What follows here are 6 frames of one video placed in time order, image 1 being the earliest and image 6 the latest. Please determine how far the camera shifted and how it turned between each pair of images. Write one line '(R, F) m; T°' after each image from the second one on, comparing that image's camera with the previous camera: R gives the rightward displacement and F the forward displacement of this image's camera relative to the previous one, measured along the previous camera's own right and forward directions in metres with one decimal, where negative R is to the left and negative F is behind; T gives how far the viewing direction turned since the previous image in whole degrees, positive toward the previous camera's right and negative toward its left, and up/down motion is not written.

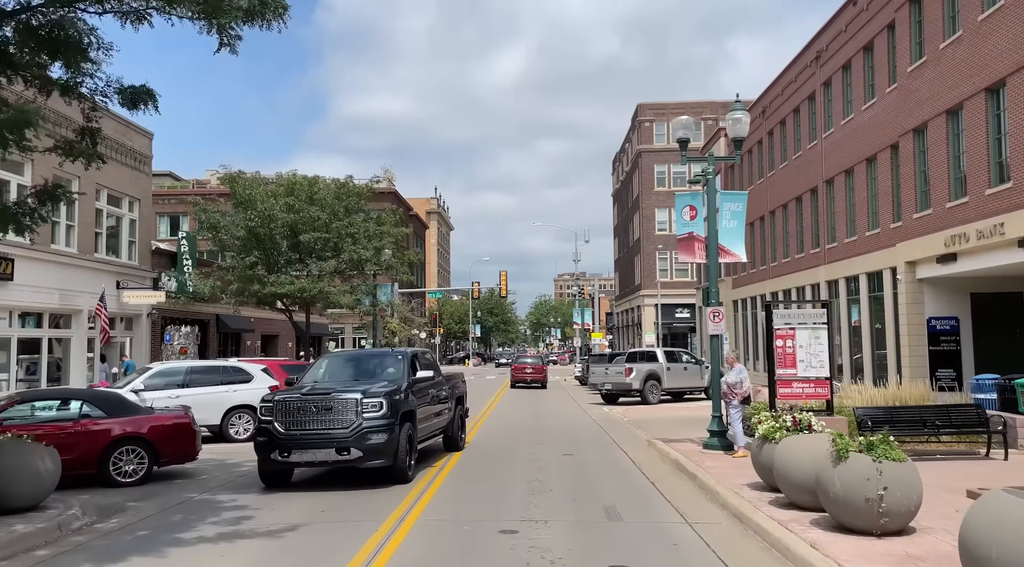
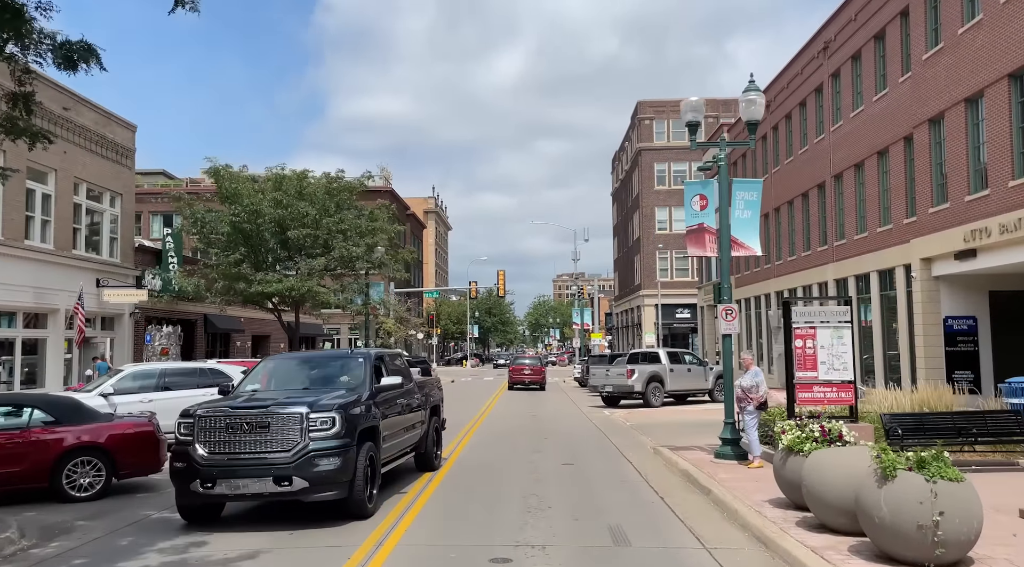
(+0.1, +1.0) m; 0°
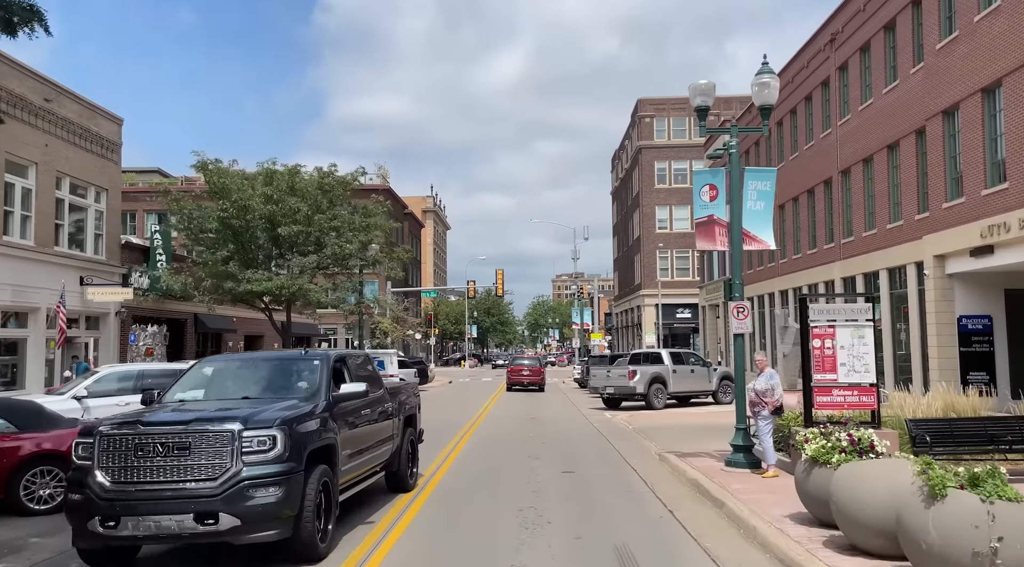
(0.0, +0.8) m; 0°
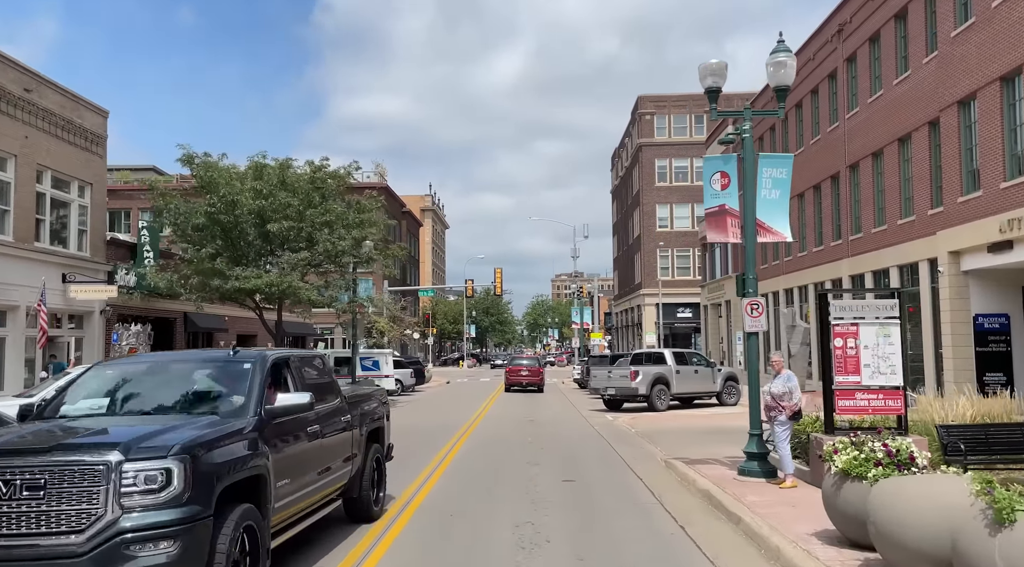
(0.0, +0.8) m; 0°
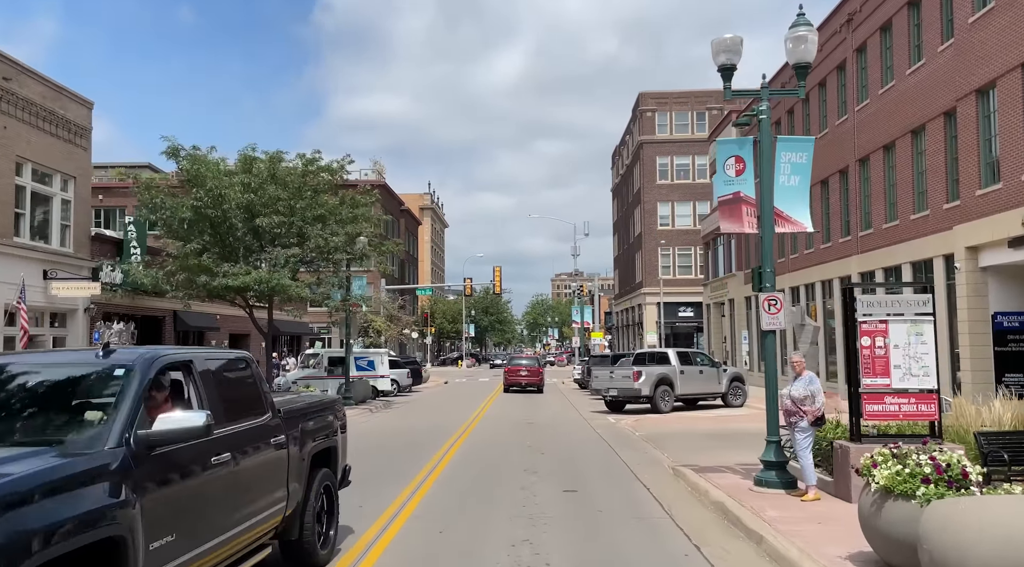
(0.0, +0.8) m; 0°
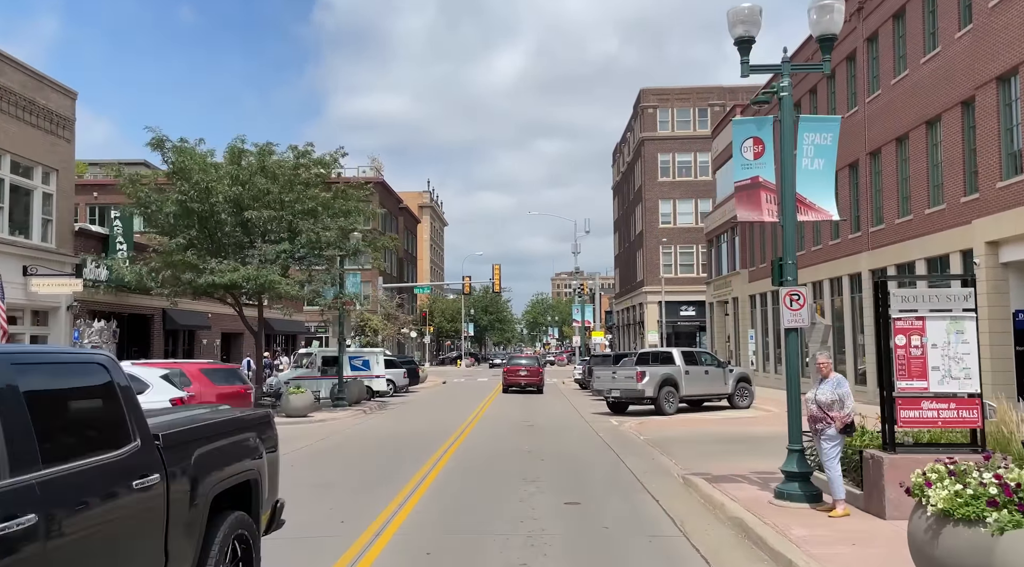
(0.0, +0.8) m; 0°
